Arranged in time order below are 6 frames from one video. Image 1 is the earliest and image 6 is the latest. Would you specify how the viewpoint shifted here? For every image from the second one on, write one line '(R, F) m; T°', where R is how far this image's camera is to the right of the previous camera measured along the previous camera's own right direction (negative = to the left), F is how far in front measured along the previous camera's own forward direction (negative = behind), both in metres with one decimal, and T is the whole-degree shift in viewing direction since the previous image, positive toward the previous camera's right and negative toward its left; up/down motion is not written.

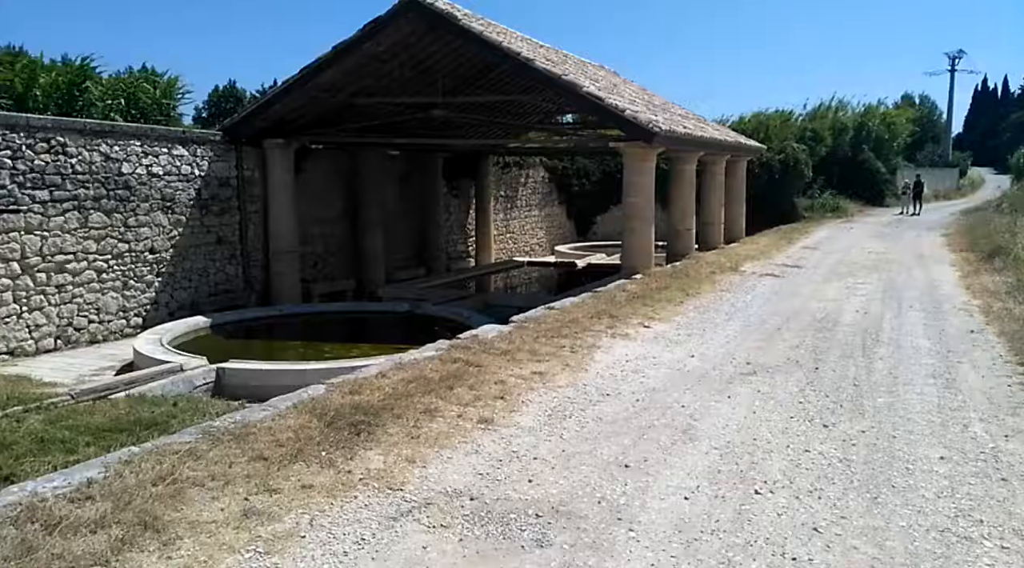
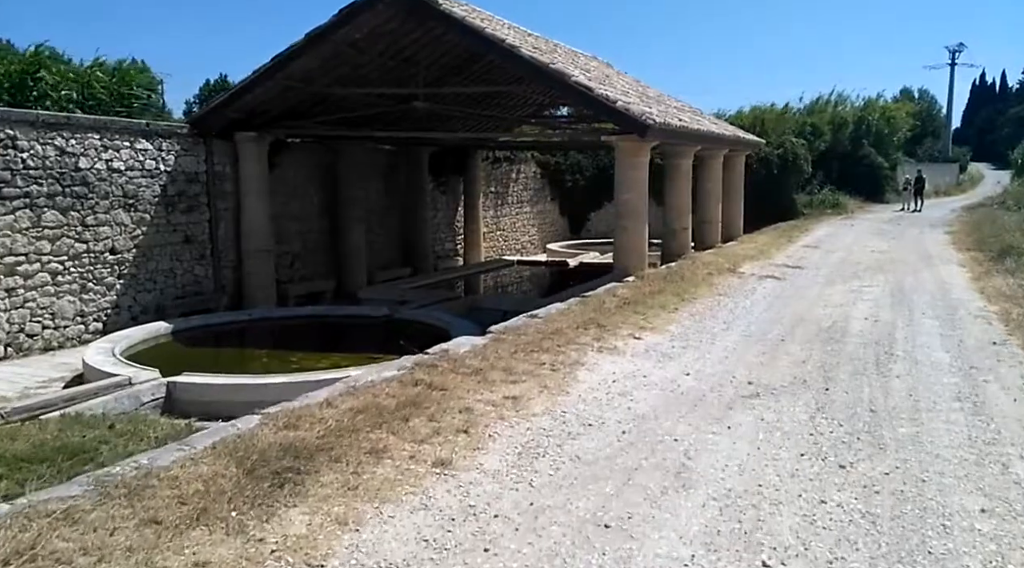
(+0.1, +0.6) m; 0°
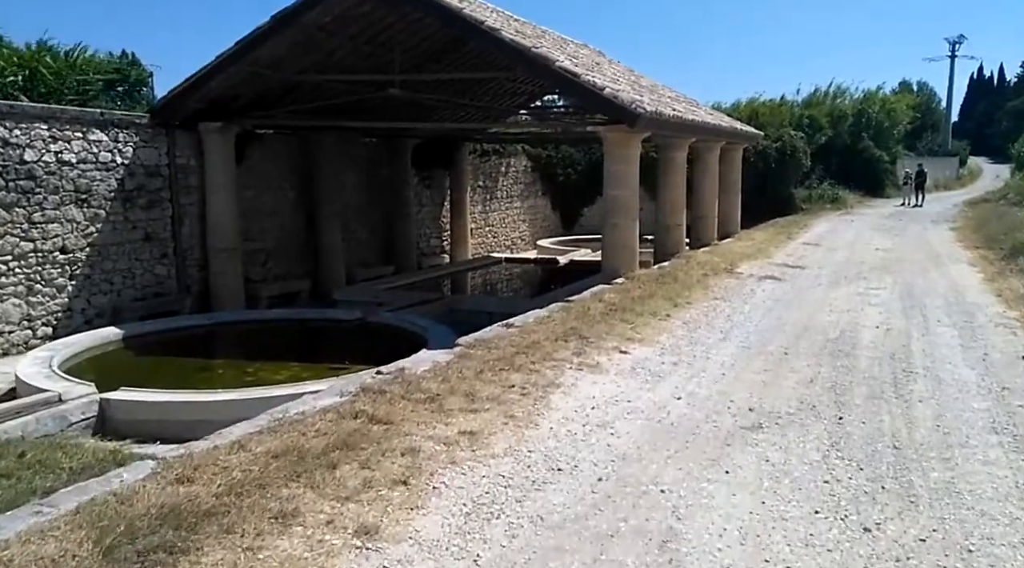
(+0.2, +0.7) m; 0°
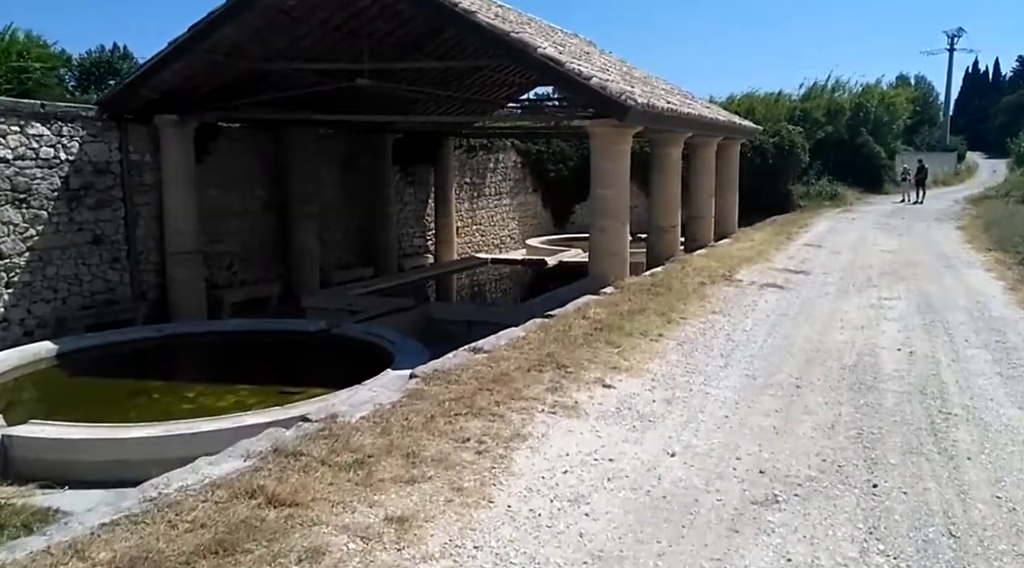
(+0.2, +0.9) m; 0°
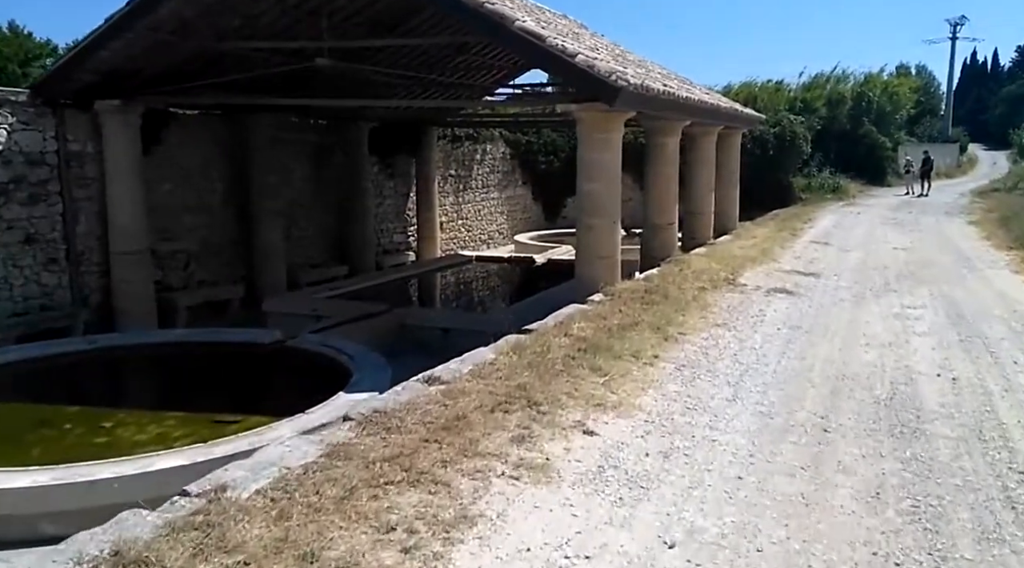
(+0.2, +0.9) m; 0°
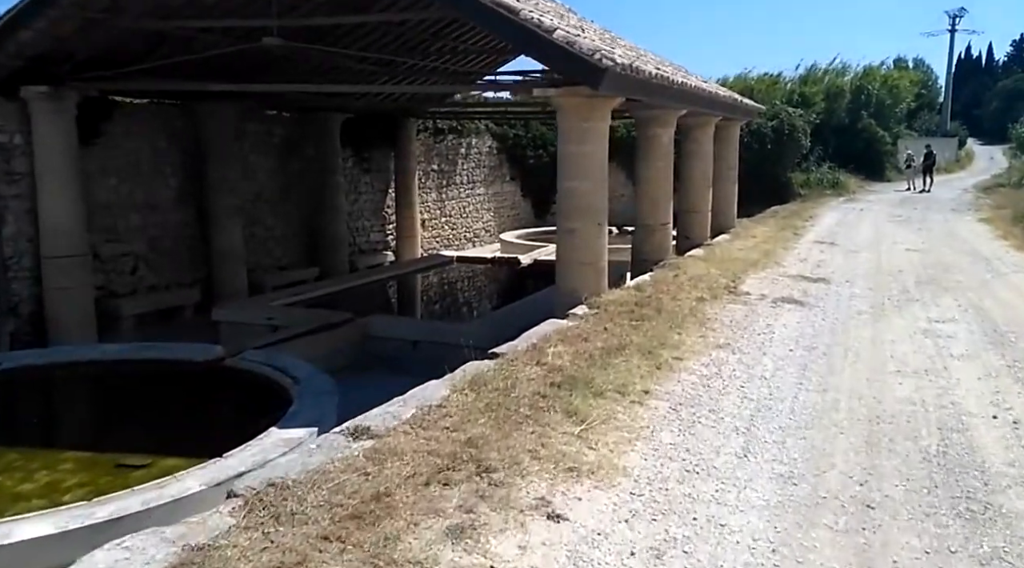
(+0.2, +1.0) m; 0°
